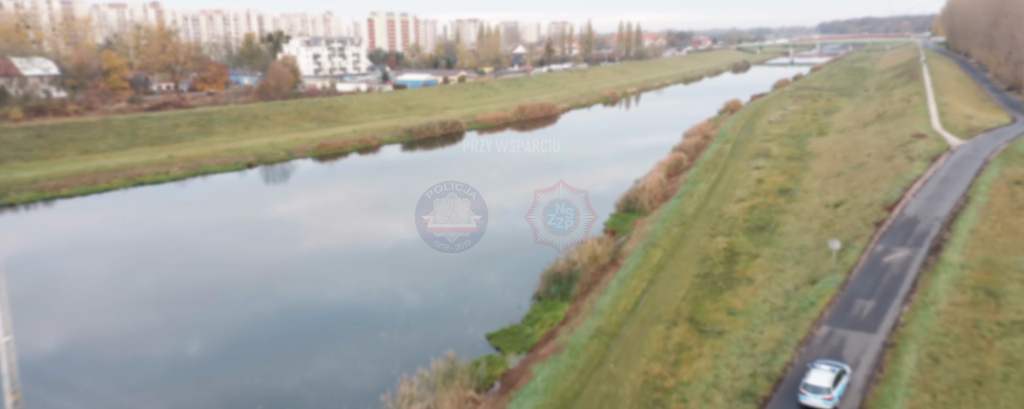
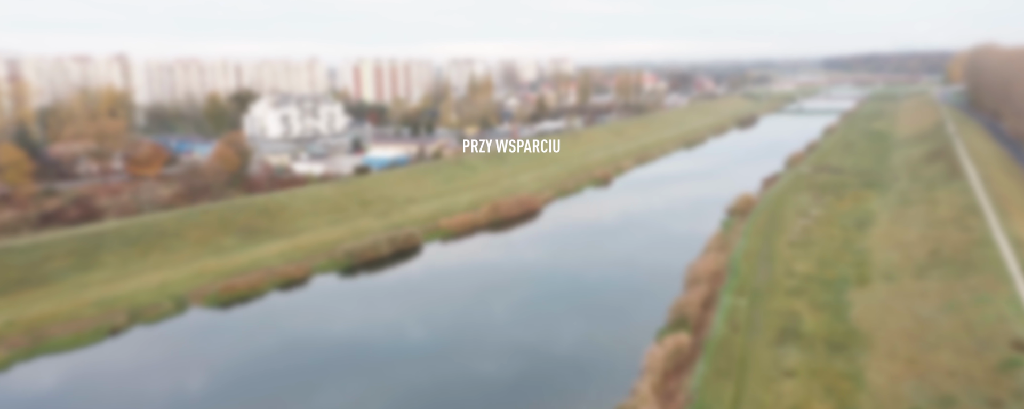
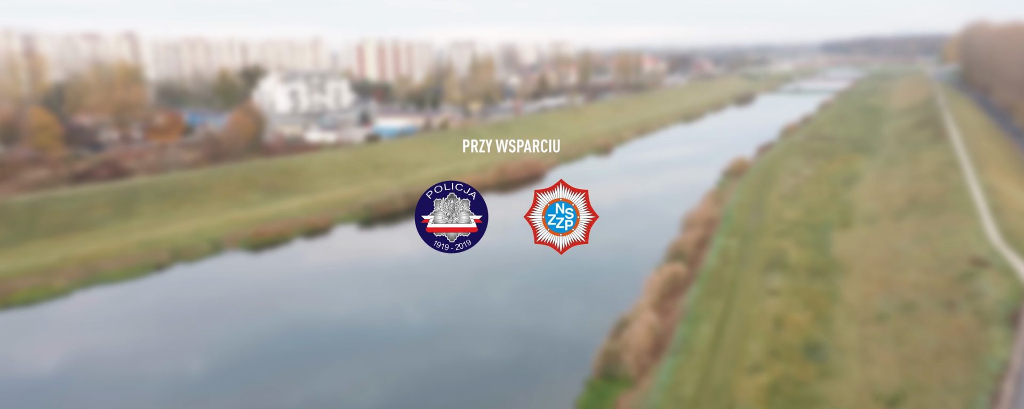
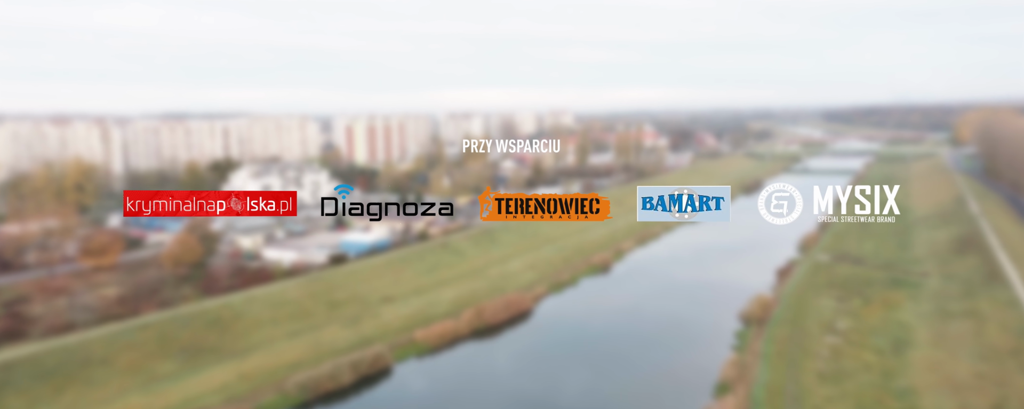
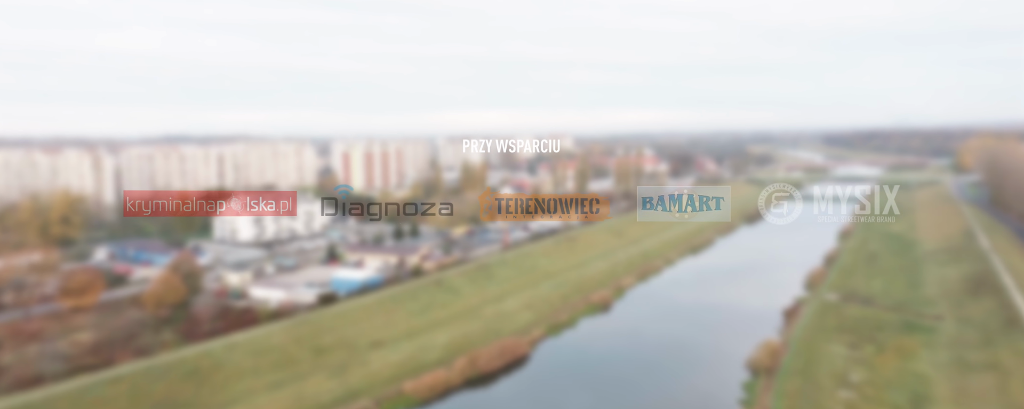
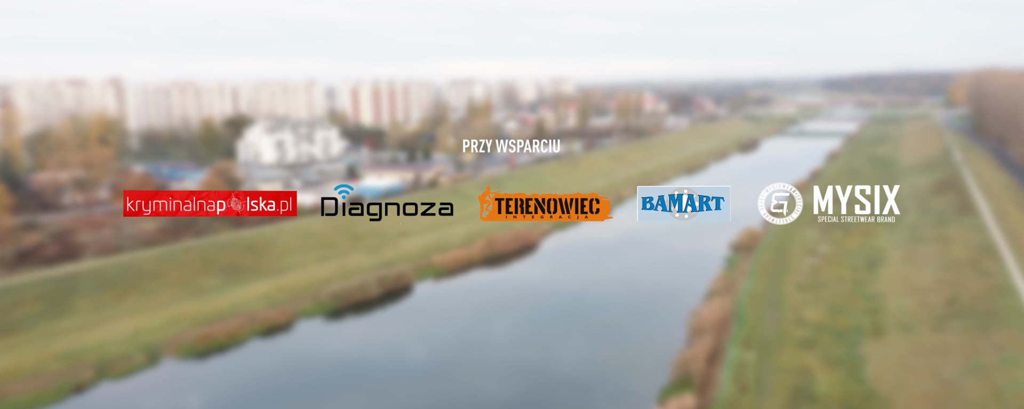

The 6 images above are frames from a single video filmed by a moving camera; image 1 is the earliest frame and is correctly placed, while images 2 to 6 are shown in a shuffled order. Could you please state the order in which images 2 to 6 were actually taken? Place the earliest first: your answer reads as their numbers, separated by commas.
3, 2, 6, 4, 5
